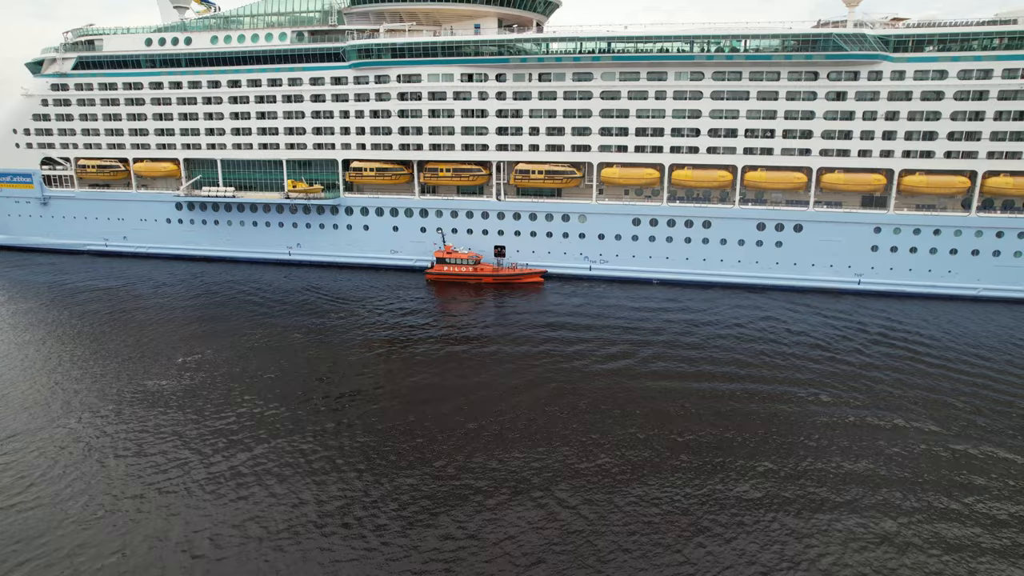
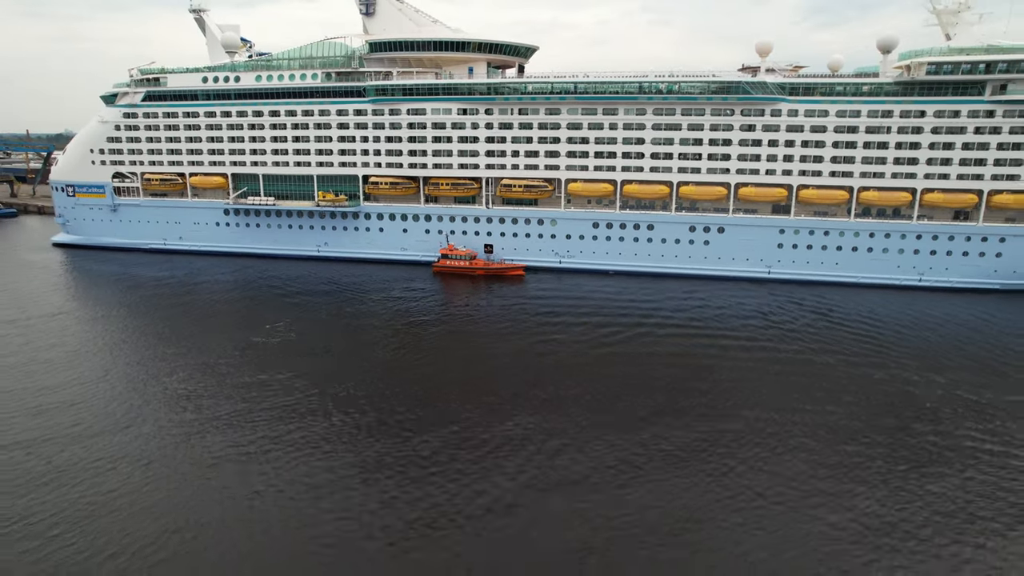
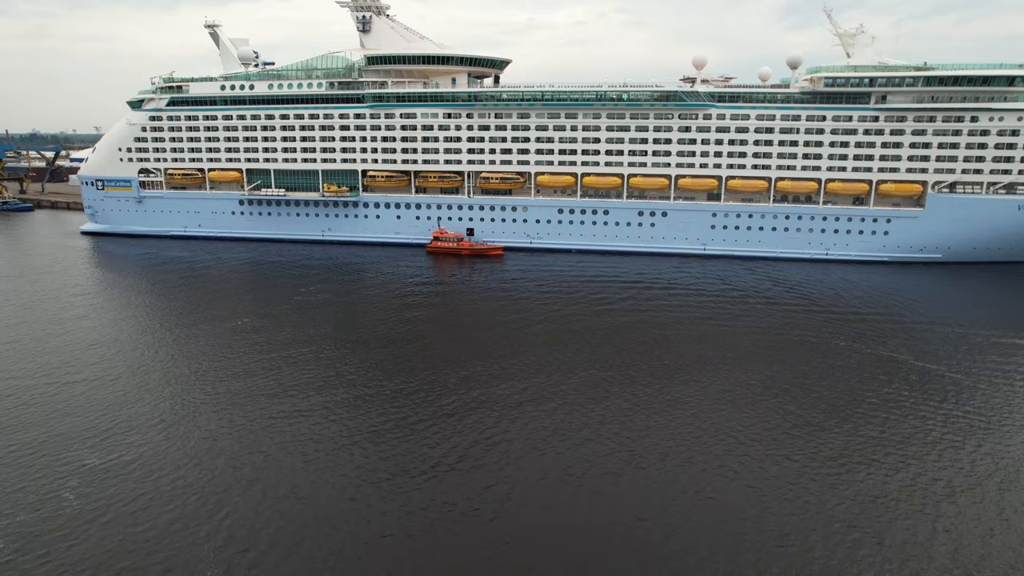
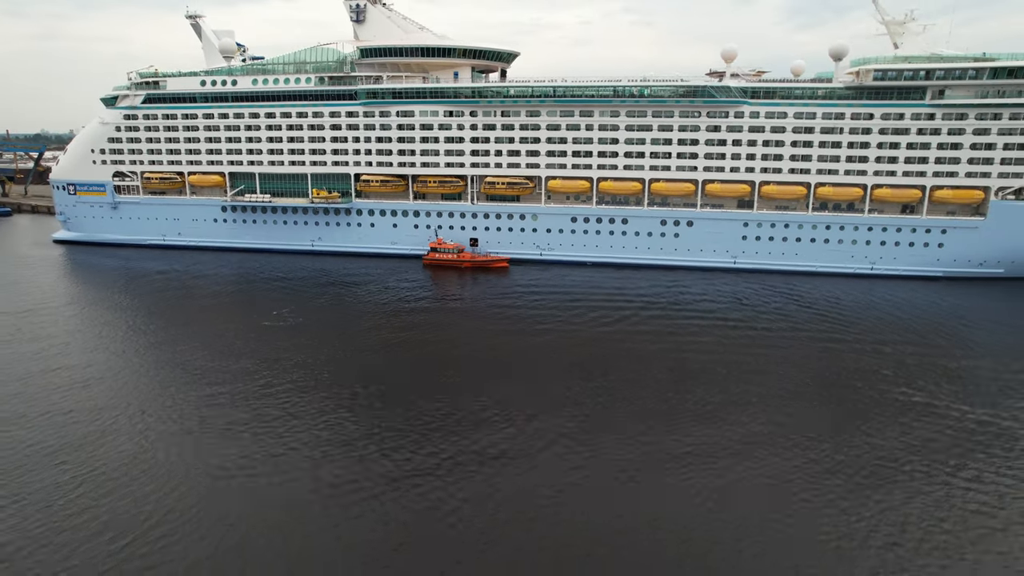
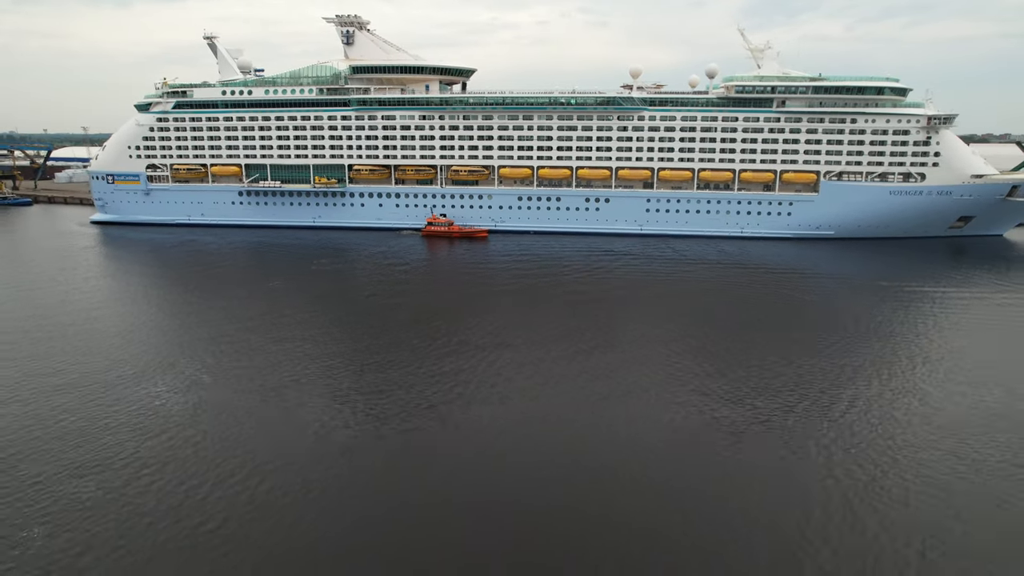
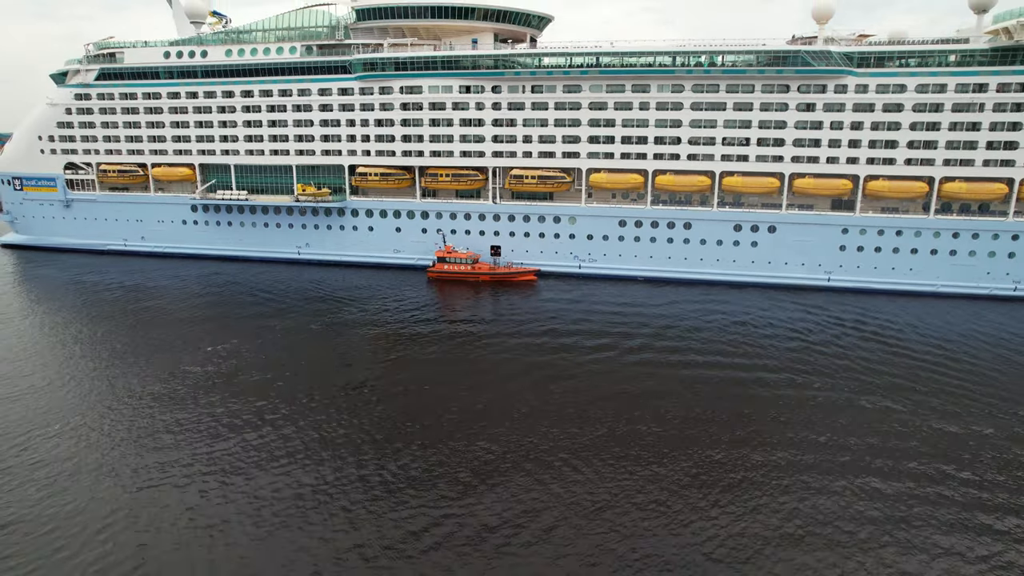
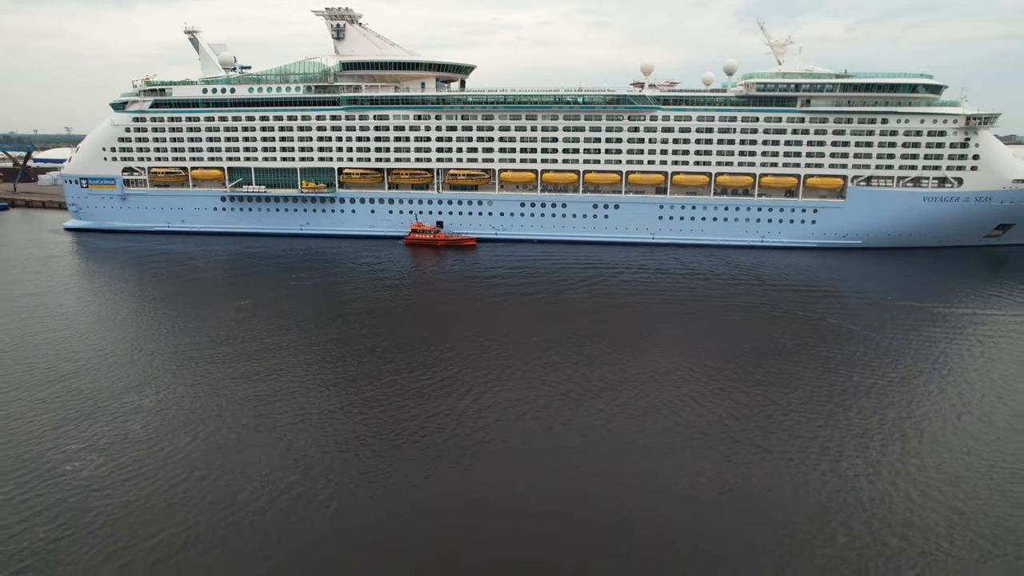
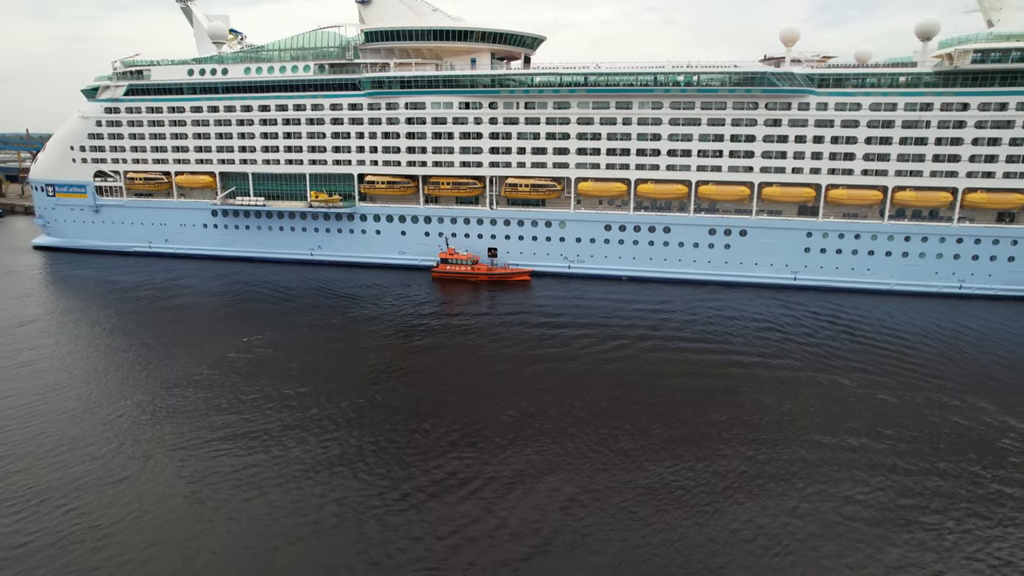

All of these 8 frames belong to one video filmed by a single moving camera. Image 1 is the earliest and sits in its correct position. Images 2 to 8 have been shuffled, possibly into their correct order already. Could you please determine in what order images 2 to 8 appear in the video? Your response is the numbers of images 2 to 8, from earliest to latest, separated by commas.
6, 8, 2, 4, 3, 7, 5
